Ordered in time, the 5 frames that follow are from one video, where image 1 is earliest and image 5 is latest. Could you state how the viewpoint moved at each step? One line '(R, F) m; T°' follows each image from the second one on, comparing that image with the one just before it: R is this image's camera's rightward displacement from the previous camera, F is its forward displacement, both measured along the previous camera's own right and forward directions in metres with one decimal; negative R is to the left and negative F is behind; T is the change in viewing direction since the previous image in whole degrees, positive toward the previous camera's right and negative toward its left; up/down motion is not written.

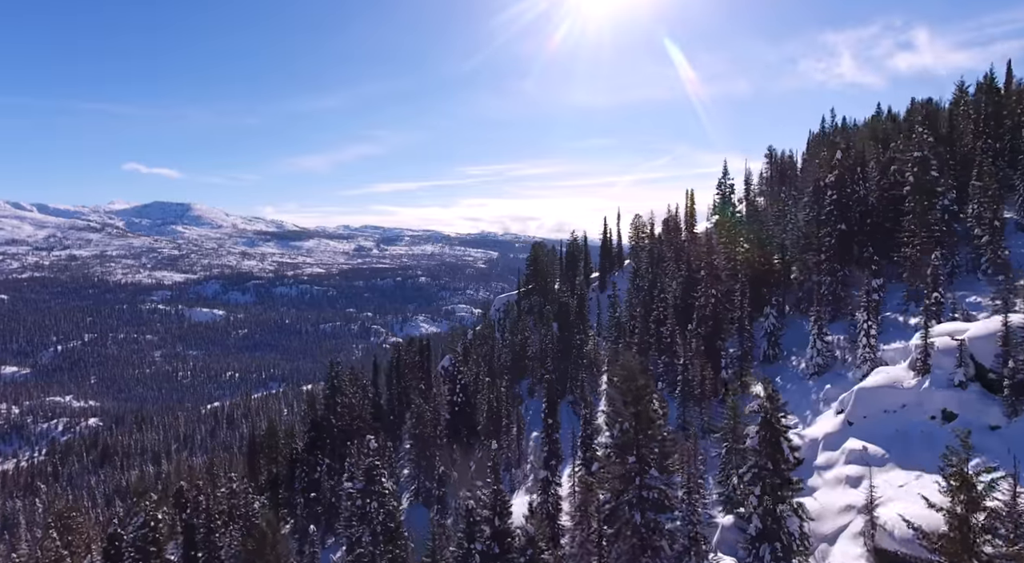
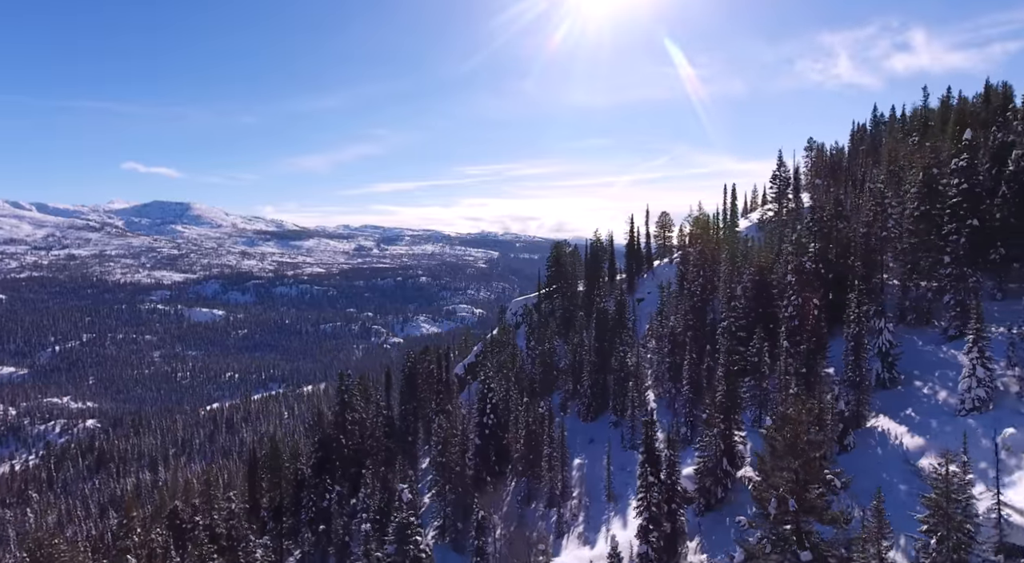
(-2.7, +6.0) m; 0°
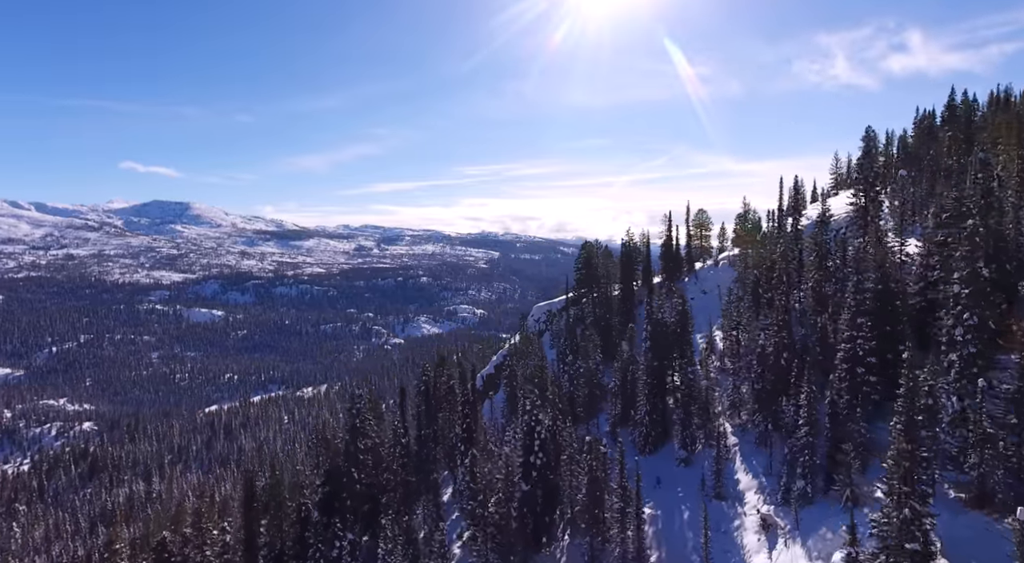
(-3.1, +7.7) m; 0°
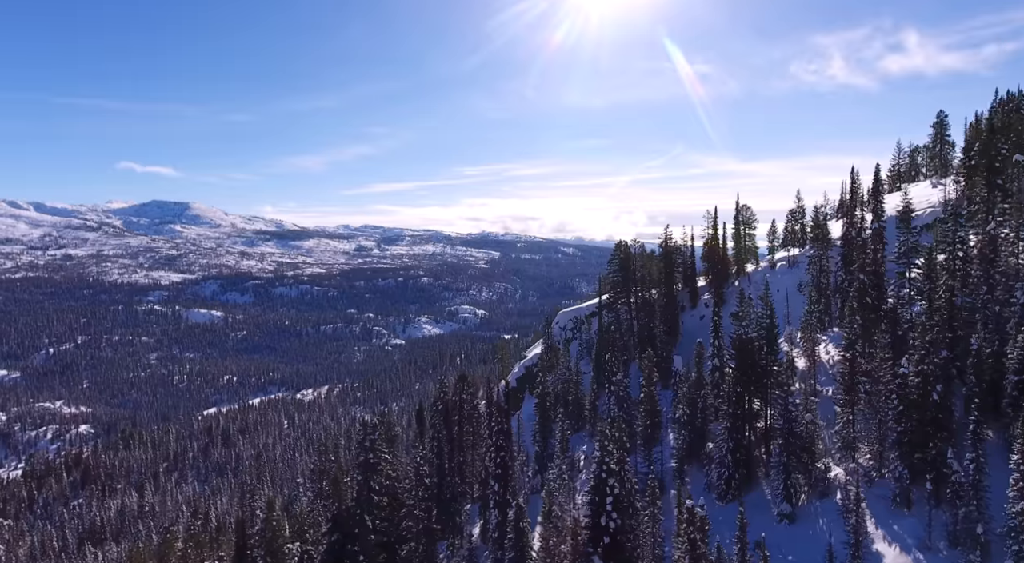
(-2.9, +7.9) m; 0°
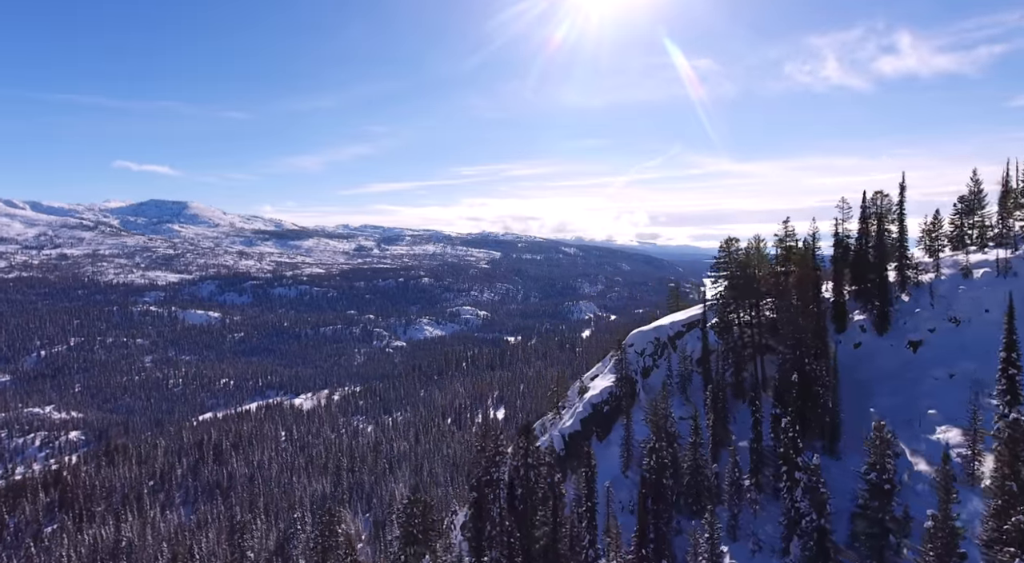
(-5.9, +17.7) m; 0°
